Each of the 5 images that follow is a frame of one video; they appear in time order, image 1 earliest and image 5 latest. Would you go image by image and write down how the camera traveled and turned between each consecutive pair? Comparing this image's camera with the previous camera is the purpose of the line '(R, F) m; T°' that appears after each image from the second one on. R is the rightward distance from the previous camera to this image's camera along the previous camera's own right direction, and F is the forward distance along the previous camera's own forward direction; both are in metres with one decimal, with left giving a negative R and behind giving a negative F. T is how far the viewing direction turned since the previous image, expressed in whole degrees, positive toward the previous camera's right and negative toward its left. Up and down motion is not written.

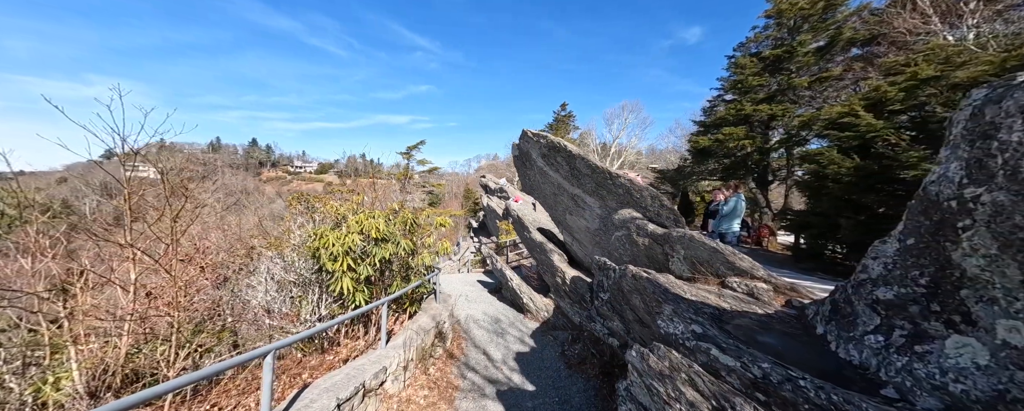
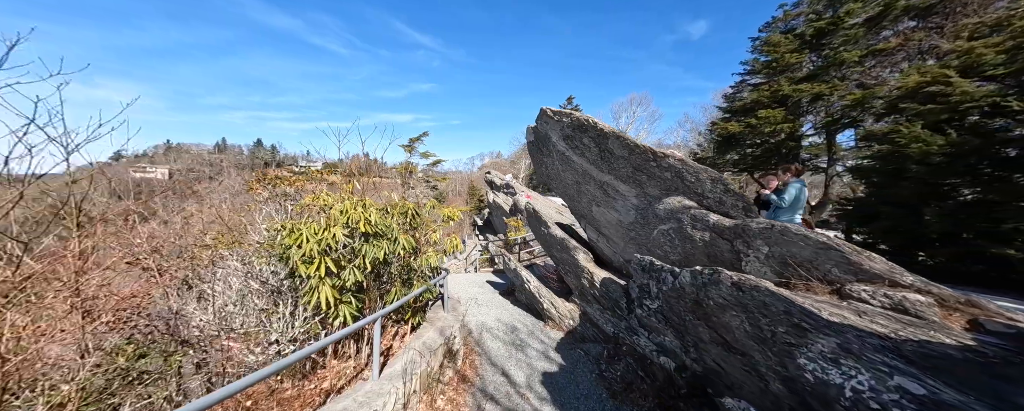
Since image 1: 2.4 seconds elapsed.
(-0.3, +1.1) m; -1°
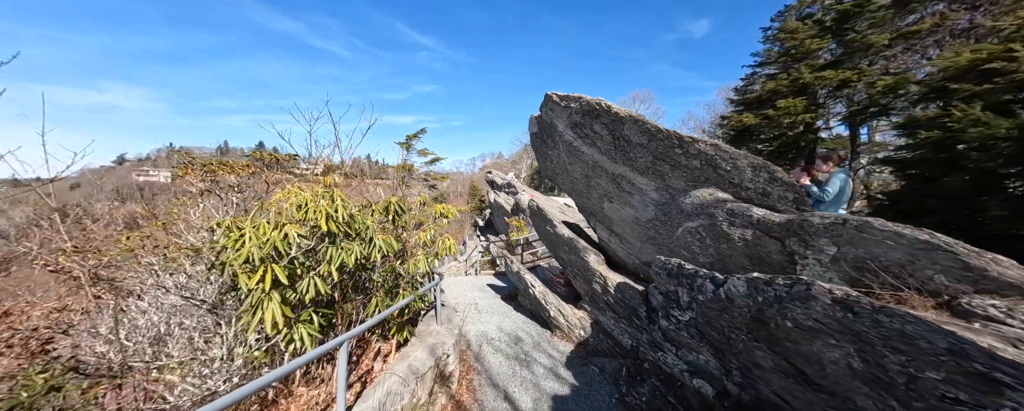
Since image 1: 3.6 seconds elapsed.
(0.0, +0.7) m; 0°
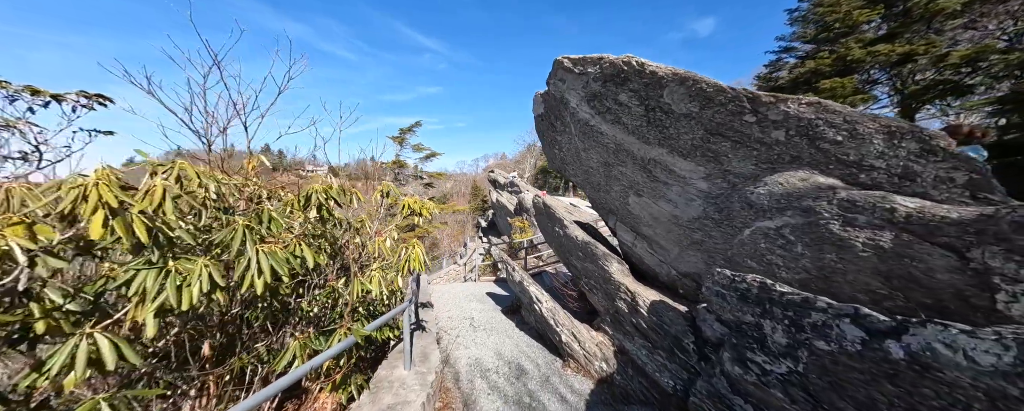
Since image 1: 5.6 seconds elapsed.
(+0.1, +1.3) m; -1°
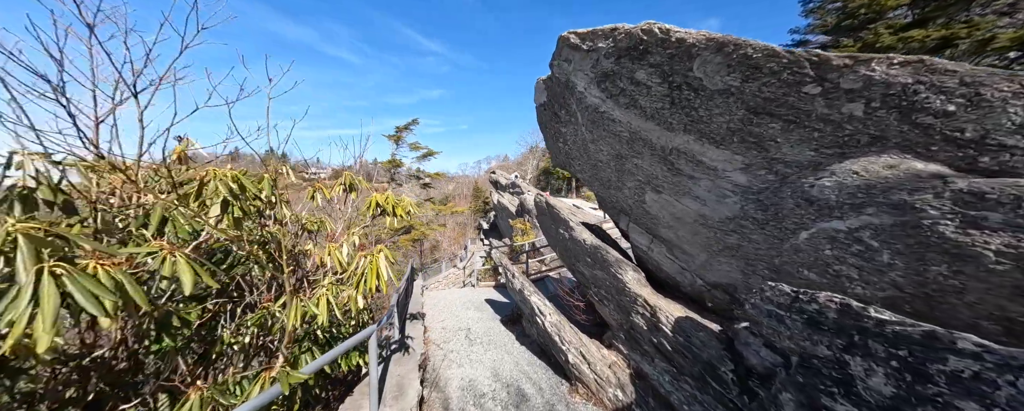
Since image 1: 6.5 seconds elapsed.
(+0.1, +0.7) m; 0°
